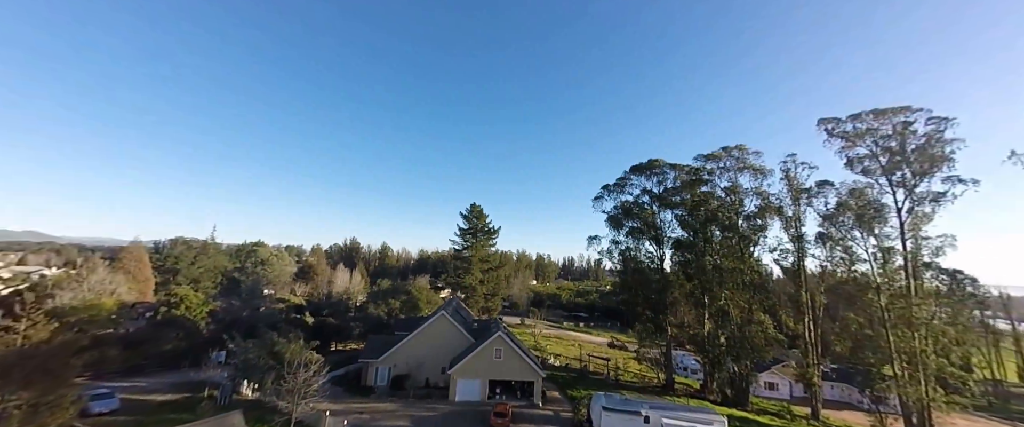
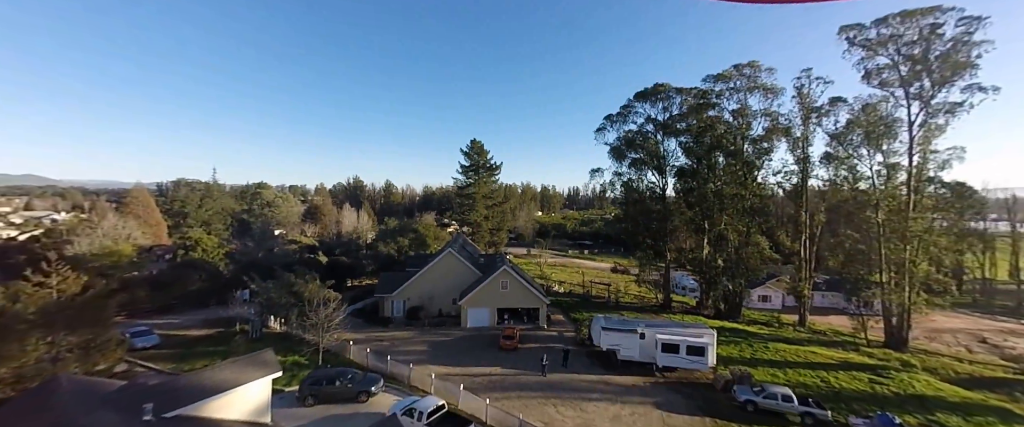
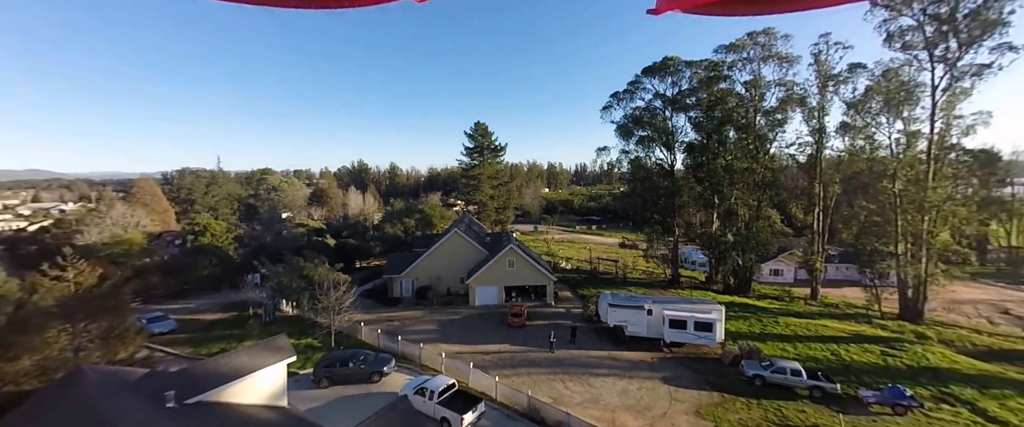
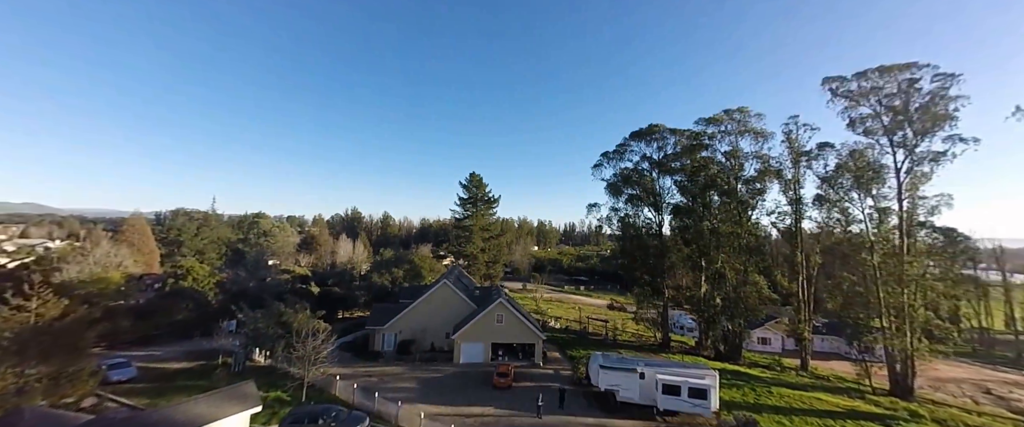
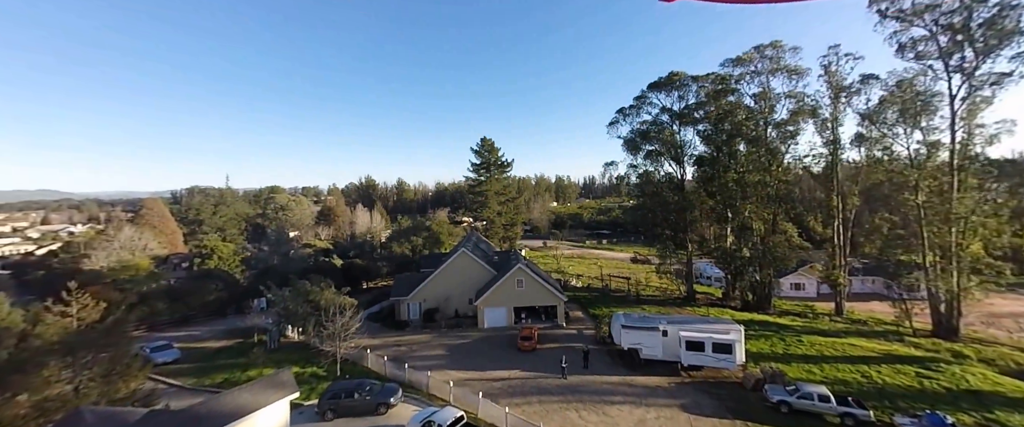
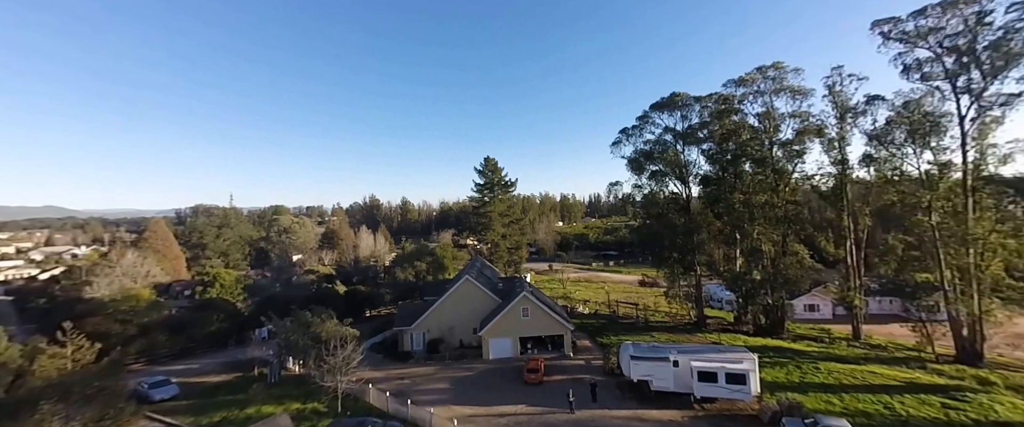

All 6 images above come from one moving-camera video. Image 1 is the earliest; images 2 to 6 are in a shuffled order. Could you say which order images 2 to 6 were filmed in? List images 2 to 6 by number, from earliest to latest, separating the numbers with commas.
4, 2, 3, 5, 6
